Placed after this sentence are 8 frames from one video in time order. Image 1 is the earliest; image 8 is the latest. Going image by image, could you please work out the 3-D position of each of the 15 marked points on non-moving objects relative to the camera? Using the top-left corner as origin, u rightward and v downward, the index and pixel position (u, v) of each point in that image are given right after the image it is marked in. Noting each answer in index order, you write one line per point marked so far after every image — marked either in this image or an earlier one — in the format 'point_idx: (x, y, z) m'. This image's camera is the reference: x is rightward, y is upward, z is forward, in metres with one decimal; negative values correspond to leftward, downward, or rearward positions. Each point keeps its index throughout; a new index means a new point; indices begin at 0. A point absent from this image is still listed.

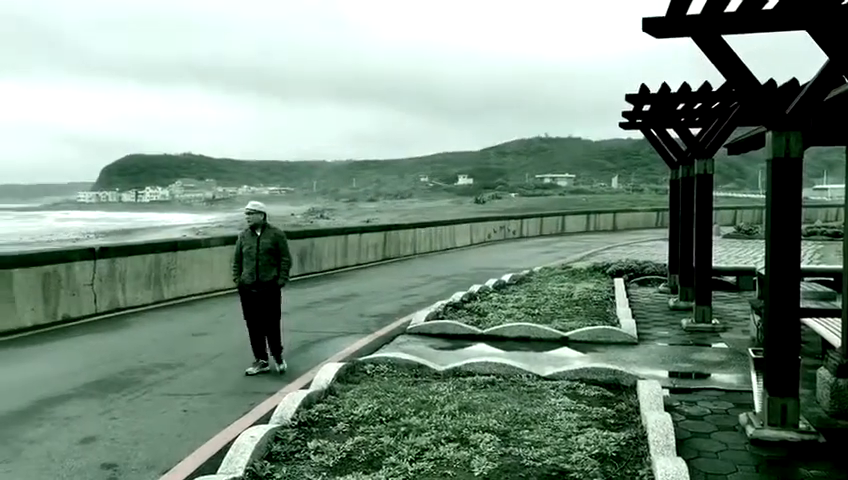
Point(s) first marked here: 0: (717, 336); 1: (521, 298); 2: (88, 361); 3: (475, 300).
0: (+2.4, -0.8, +11.3) m
1: (+0.8, -0.5, +12.1) m
2: (-2.5, -0.9, +10.3) m
3: (+0.4, -0.5, +12.1) m
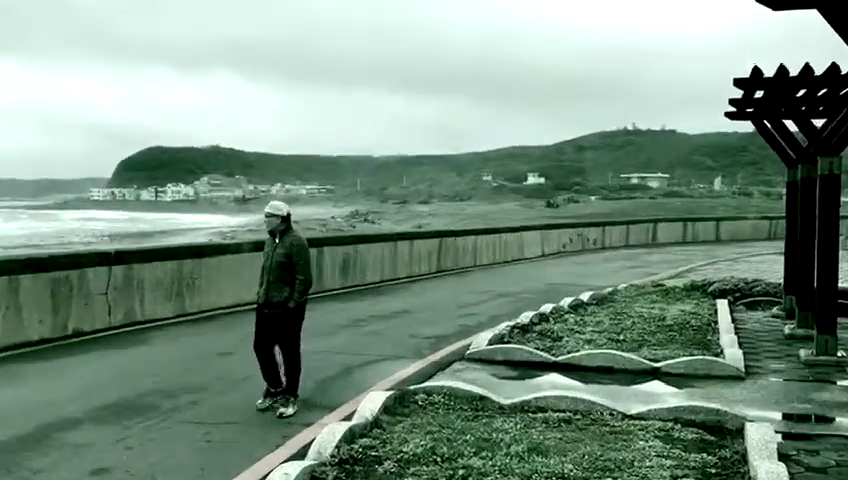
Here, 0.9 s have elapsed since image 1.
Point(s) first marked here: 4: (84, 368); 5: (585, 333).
0: (+2.9, -0.9, +9.3) m
1: (+1.4, -0.6, +10.3) m
2: (-2.2, -0.9, +9.0) m
3: (+0.9, -0.6, +10.4) m
4: (-2.3, -0.8, +9.1) m
5: (+1.2, -0.7, +10.0) m
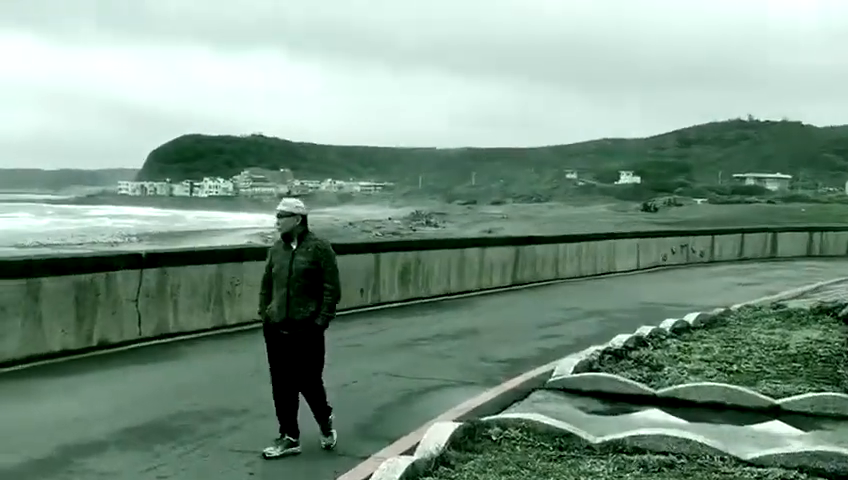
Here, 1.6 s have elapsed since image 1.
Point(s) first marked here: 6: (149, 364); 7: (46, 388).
0: (+3.3, -1.0, +7.6) m
1: (+1.9, -0.7, +8.8) m
2: (-1.8, -0.9, +7.9) m
3: (+1.5, -0.7, +8.9) m
4: (-1.9, -0.8, +8.1) m
5: (+1.7, -0.8, +8.6) m
6: (-1.7, -0.8, +8.5) m
7: (-2.2, -0.8, +7.8) m
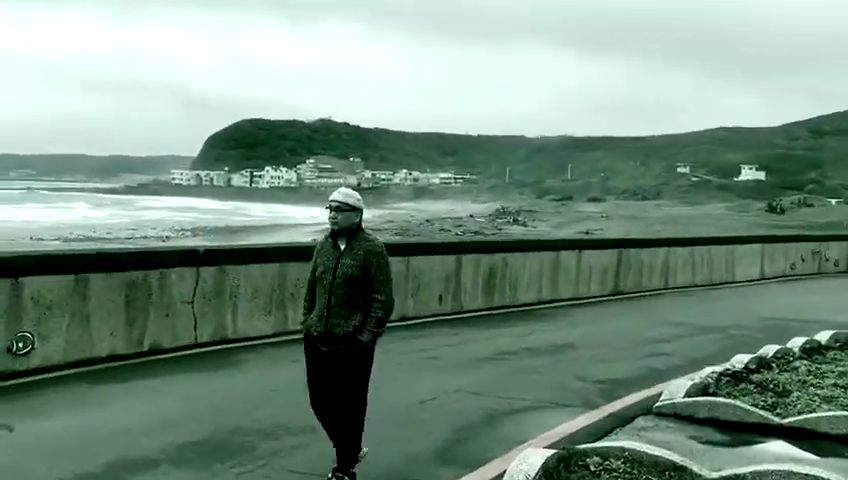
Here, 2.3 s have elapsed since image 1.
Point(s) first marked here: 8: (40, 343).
0: (+3.6, -1.1, +6.3) m
1: (+2.4, -0.7, +7.7) m
2: (-1.3, -0.9, +7.2) m
3: (+2.0, -0.7, +7.8) m
4: (-1.5, -0.8, +7.3) m
5: (+2.2, -0.8, +7.4) m
6: (-1.2, -0.7, +7.7) m
7: (-1.7, -0.8, +7.1) m
8: (-2.1, -0.6, +7.3) m
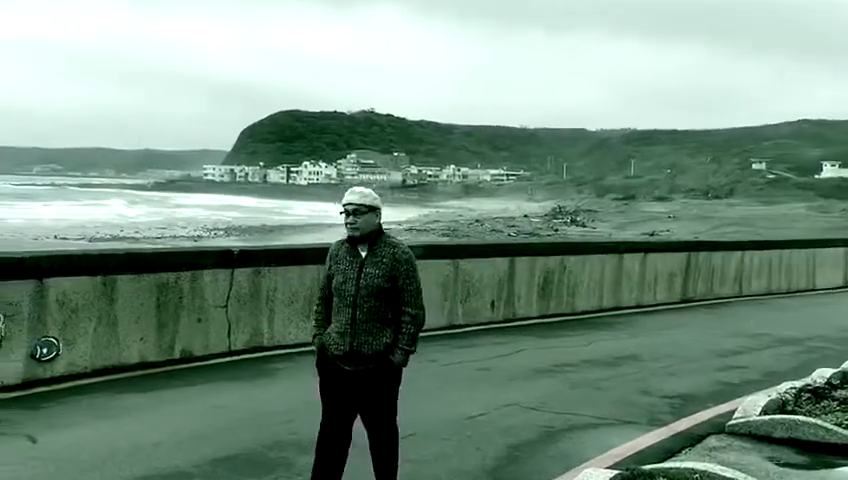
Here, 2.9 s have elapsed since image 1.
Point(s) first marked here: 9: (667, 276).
0: (+3.8, -1.1, +5.6) m
1: (+2.7, -0.8, +7.0) m
2: (-1.1, -0.9, +6.7) m
3: (+2.3, -0.8, +7.2) m
4: (-1.2, -0.8, +6.9) m
5: (+2.4, -0.8, +6.8) m
6: (-1.0, -0.7, +7.2) m
7: (-1.5, -0.8, +6.6) m
8: (-1.8, -0.6, +6.9) m
9: (+2.2, -0.3, +12.6) m
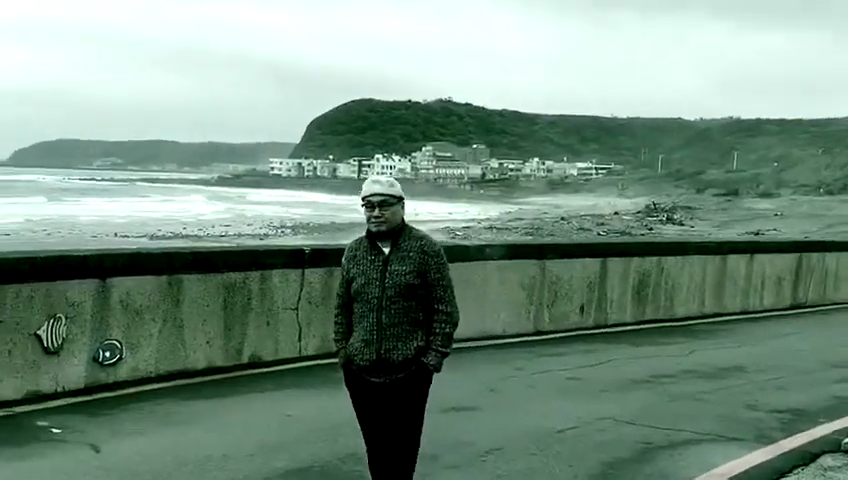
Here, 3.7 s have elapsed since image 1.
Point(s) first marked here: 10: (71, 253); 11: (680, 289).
0: (+4.1, -1.1, +4.7) m
1: (+3.1, -0.8, +6.3) m
2: (-0.7, -0.8, +6.3) m
3: (+2.7, -0.8, +6.5) m
4: (-0.8, -0.8, +6.5) m
5: (+2.8, -0.8, +6.0) m
6: (-0.5, -0.7, +6.8) m
7: (-1.1, -0.8, +6.3) m
8: (-1.4, -0.5, +6.6) m
9: (+3.2, -0.3, +11.9) m
10: (-1.7, -0.1, +6.4) m
11: (+2.0, -0.4, +10.5) m
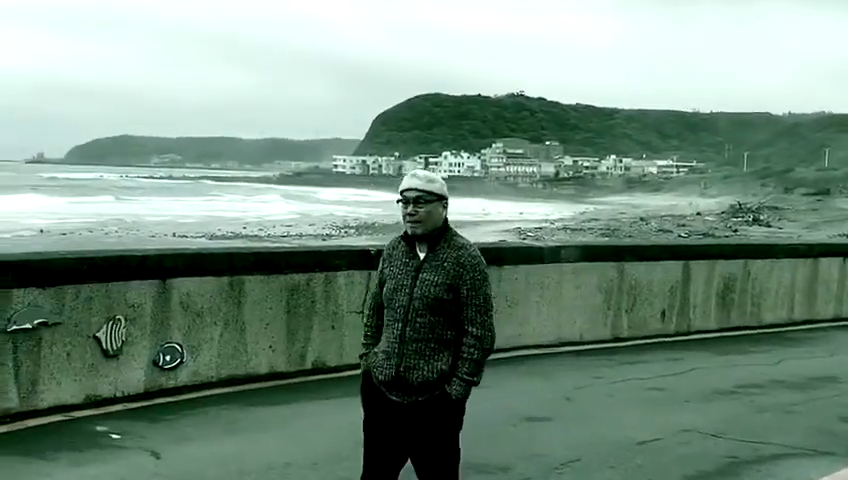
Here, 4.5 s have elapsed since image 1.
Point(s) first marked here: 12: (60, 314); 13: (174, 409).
0: (+4.3, -1.1, +4.2) m
1: (+3.4, -0.8, +5.8) m
2: (-0.4, -0.8, +6.1) m
3: (+3.0, -0.8, +6.0) m
4: (-0.5, -0.8, +6.3) m
5: (+3.1, -0.8, +5.6) m
6: (-0.2, -0.7, +6.6) m
7: (-0.8, -0.8, +6.1) m
8: (-1.1, -0.5, +6.4) m
9: (+3.8, -0.3, +11.4) m
10: (-1.3, -0.1, +6.2) m
11: (+2.6, -0.4, +10.0) m
12: (-1.6, -0.3, +5.9) m
13: (-1.1, -0.8, +6.2) m
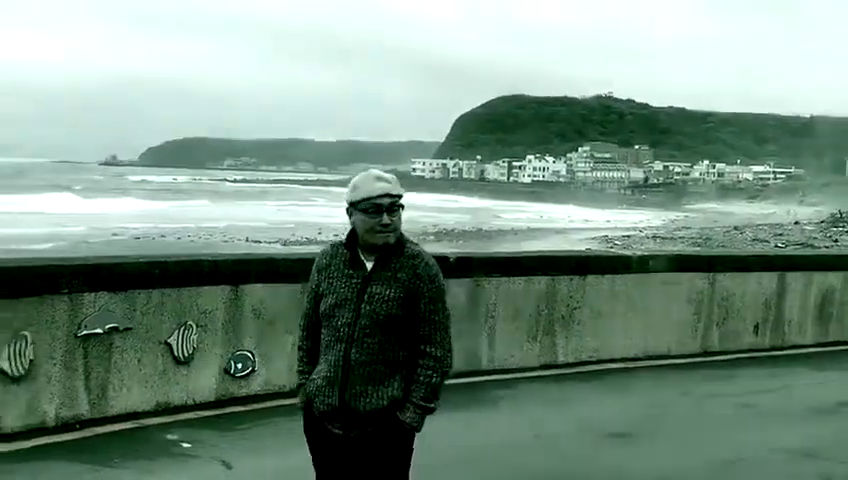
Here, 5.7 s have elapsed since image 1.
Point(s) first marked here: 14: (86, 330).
0: (+4.5, -1.2, +3.7) m
1: (+3.7, -0.8, +5.3) m
2: (0.0, -0.9, +5.9) m
3: (+3.3, -0.8, +5.6) m
4: (-0.1, -0.8, +6.0) m
5: (+3.4, -0.9, +5.2) m
6: (+0.2, -0.8, +6.3) m
7: (-0.5, -0.8, +5.9) m
8: (-0.7, -0.6, +6.2) m
9: (+4.5, -0.4, +10.9) m
10: (-1.0, -0.1, +6.1) m
11: (+3.2, -0.4, +9.7) m
12: (-1.2, -0.3, +5.7) m
13: (-0.8, -0.8, +6.0) m
14: (-1.4, -0.4, +5.5) m
